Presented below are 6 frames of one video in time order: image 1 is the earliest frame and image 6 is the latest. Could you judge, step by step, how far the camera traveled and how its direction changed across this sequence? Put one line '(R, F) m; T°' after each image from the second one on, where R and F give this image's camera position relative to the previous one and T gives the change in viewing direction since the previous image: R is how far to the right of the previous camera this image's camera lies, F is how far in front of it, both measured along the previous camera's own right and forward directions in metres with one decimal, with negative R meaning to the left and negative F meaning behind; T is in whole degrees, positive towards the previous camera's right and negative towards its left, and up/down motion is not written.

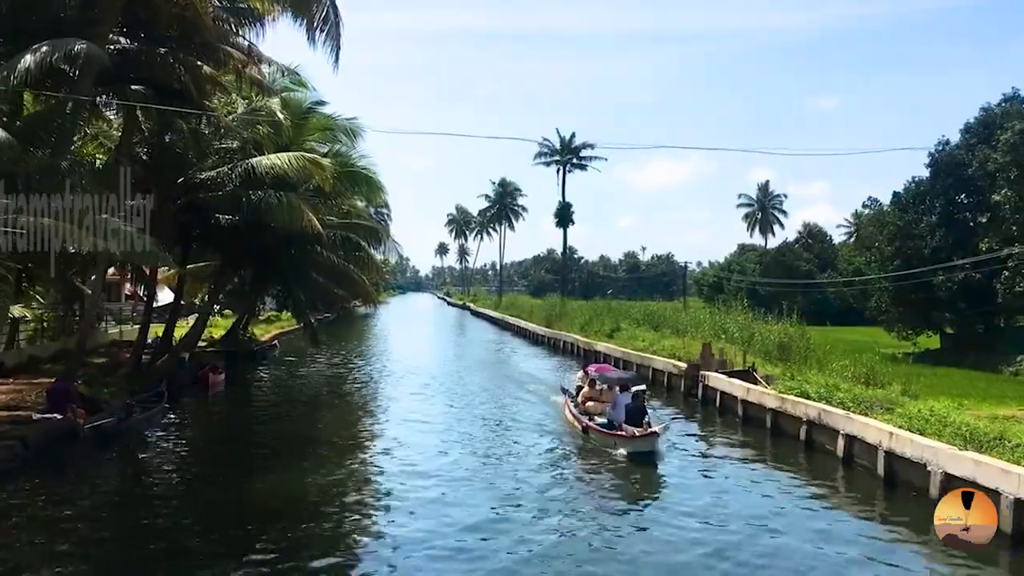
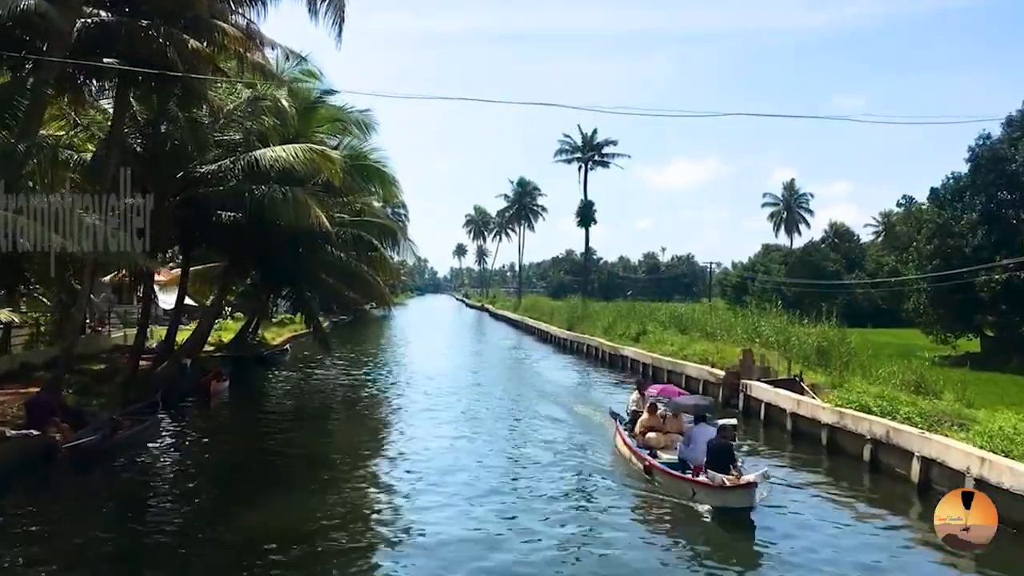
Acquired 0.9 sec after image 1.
(-0.1, +1.7) m; -1°
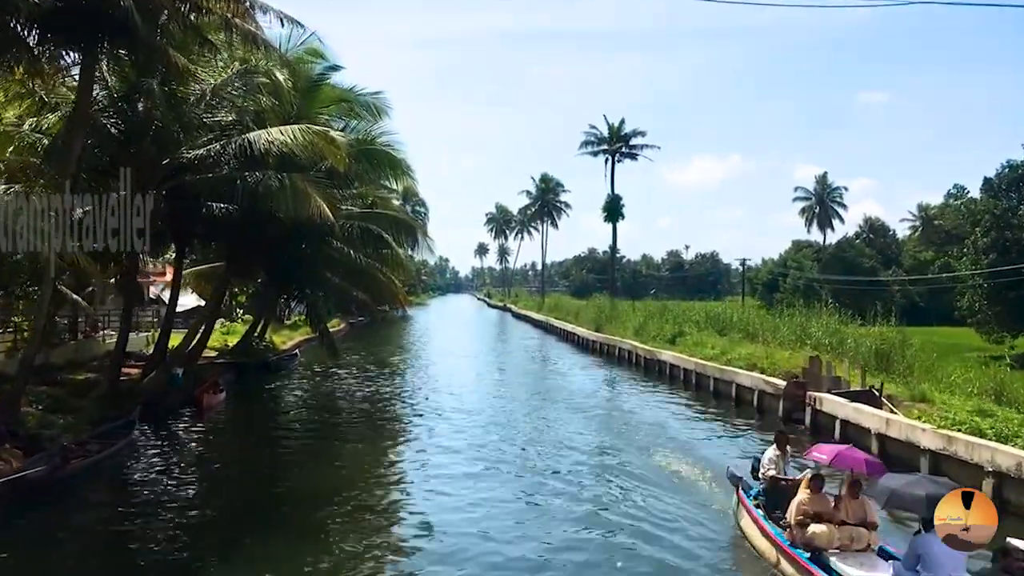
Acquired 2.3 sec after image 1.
(-0.2, +2.6) m; -1°
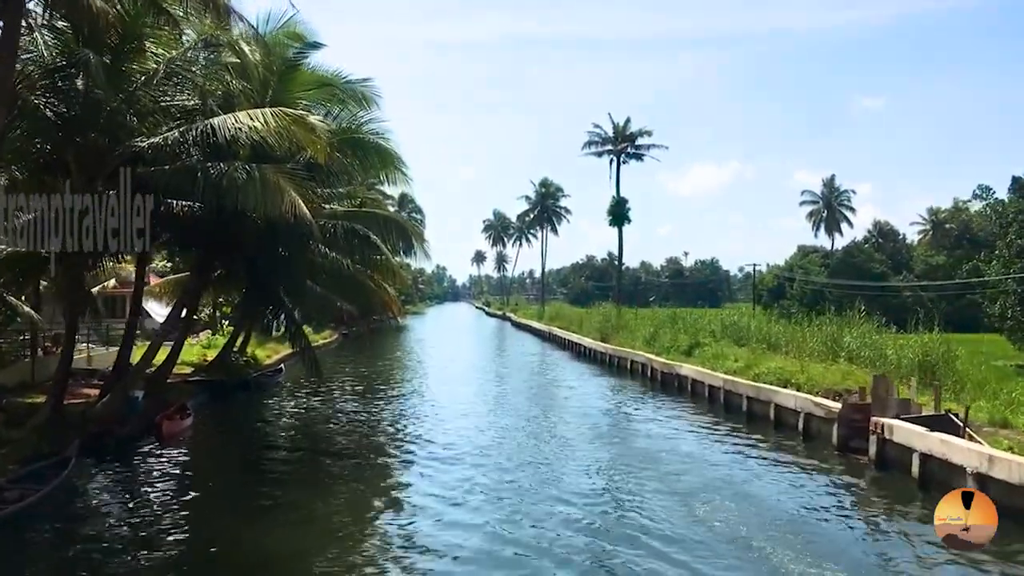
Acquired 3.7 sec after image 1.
(-0.2, +2.6) m; 0°
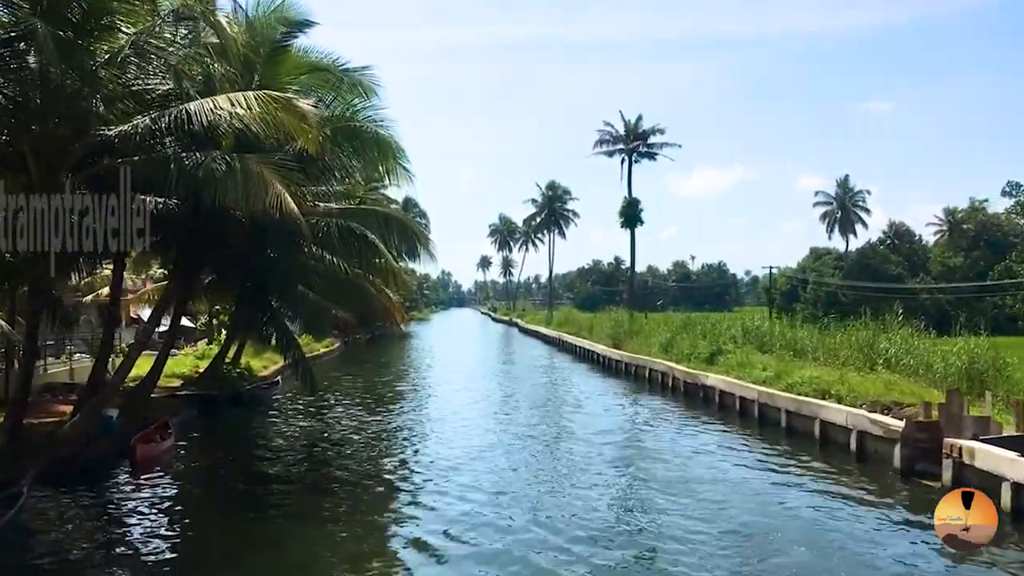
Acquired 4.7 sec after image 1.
(-0.2, +1.8) m; 0°
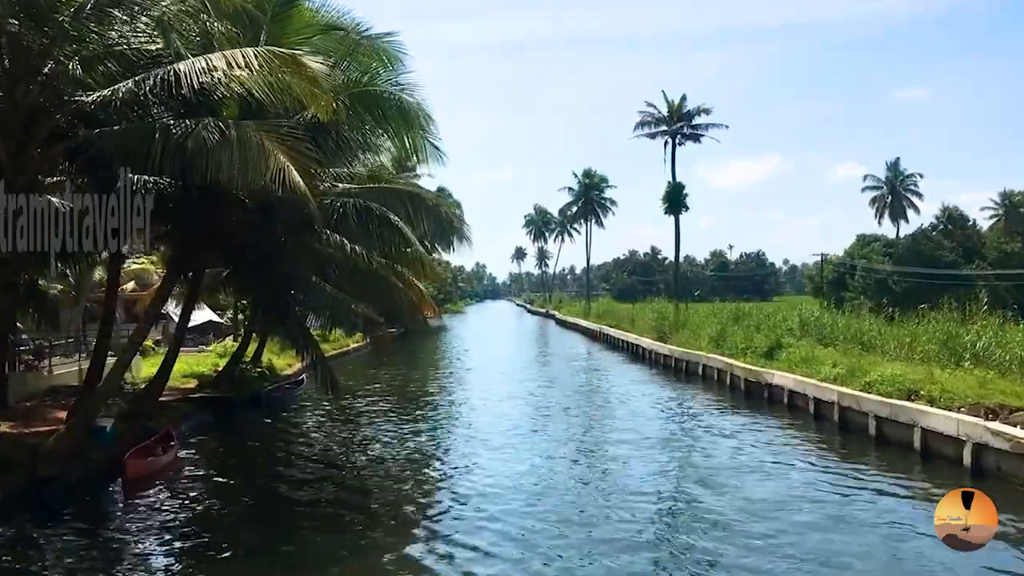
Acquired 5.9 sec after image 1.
(-0.2, +2.2) m; -2°
